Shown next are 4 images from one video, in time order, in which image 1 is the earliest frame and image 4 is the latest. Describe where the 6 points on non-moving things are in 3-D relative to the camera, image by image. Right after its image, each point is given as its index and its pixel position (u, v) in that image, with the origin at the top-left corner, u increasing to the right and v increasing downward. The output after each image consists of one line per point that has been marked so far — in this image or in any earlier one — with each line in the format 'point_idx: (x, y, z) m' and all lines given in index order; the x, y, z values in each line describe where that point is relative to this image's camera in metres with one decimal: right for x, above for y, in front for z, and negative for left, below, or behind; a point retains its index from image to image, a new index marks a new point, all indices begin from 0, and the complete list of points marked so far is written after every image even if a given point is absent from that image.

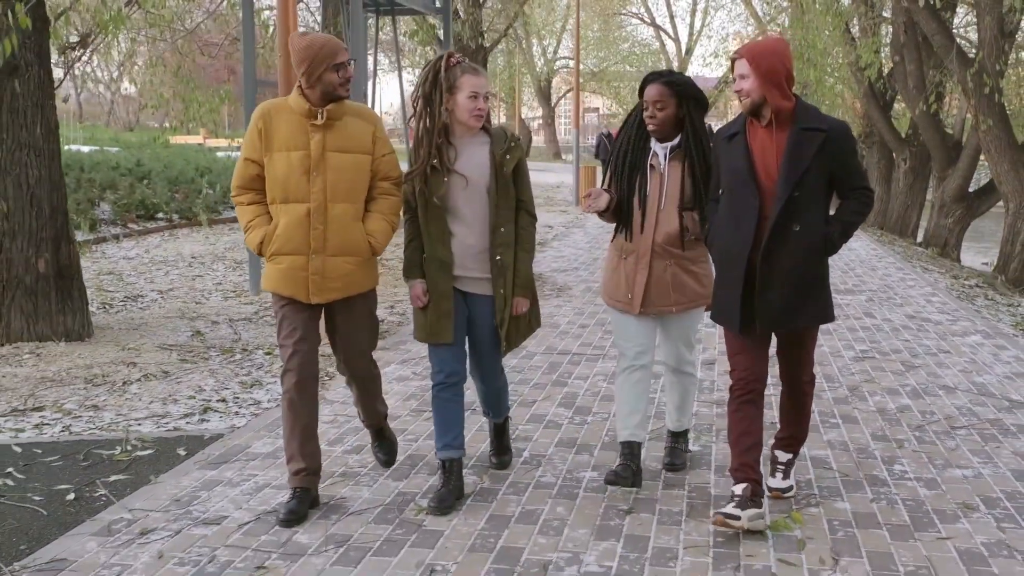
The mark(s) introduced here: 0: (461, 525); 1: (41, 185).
0: (-0.2, -0.9, +3.7) m
1: (-3.2, +0.7, +6.5) m
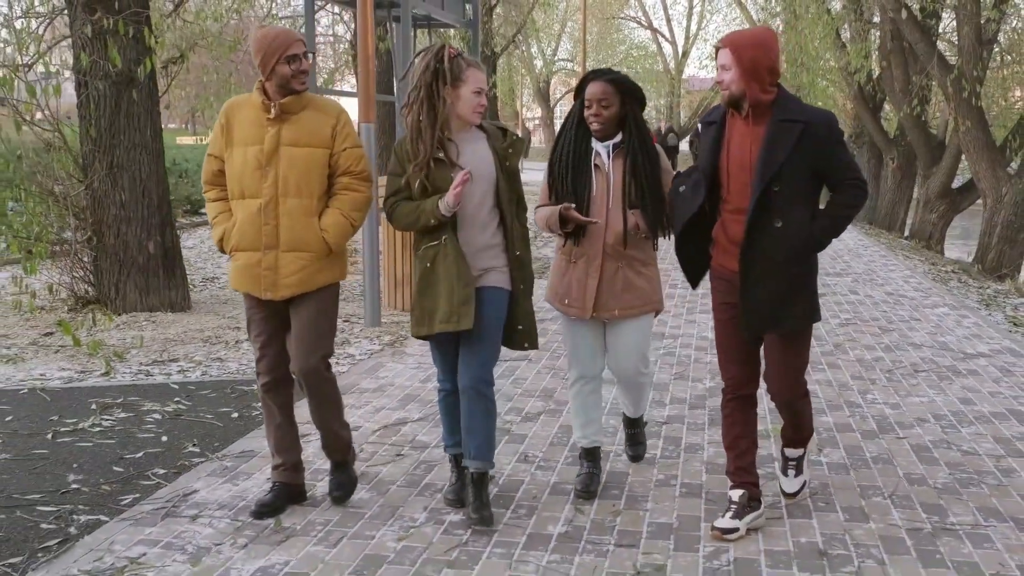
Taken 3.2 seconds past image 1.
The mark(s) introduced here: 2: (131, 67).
0: (+0.1, -0.7, +4.9) m
1: (-2.9, +0.9, +7.7) m
2: (-3.0, +1.7, +7.5) m
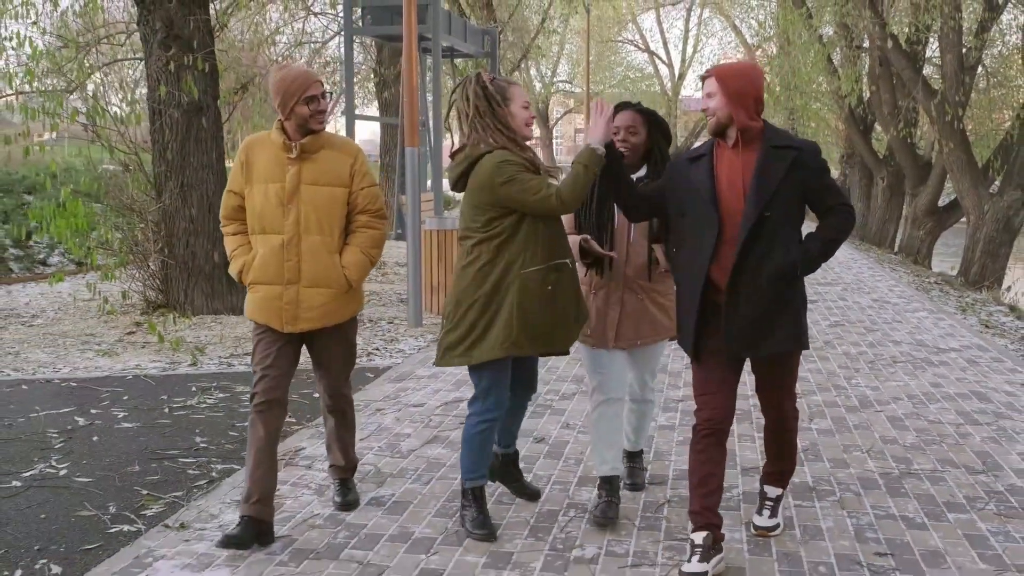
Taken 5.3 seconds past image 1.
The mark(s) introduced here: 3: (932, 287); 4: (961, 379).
0: (+0.4, -0.7, +5.8) m
1: (-2.7, +0.8, +8.6) m
2: (-2.7, +1.7, +8.4) m
3: (+5.4, 0.0, +12.4) m
4: (+3.0, -0.6, +6.5) m
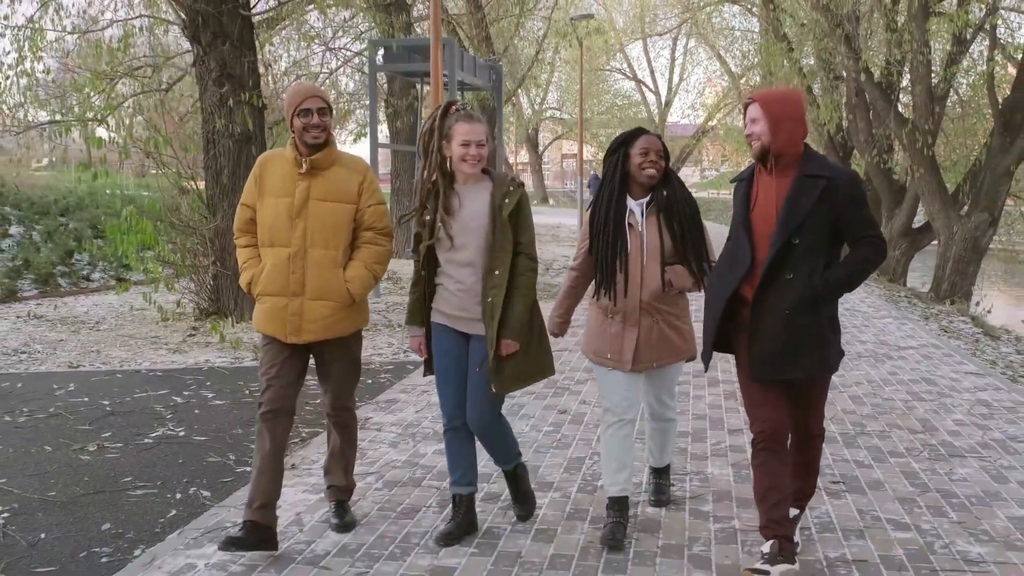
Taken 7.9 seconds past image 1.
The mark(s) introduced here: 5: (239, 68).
0: (+0.5, -0.7, +6.9) m
1: (-2.5, +0.7, +9.7) m
2: (-2.6, +1.6, +9.6) m
3: (+5.5, -0.2, +13.6) m
4: (+3.2, -0.6, +7.6) m
5: (-2.7, +2.1, +9.4) m
